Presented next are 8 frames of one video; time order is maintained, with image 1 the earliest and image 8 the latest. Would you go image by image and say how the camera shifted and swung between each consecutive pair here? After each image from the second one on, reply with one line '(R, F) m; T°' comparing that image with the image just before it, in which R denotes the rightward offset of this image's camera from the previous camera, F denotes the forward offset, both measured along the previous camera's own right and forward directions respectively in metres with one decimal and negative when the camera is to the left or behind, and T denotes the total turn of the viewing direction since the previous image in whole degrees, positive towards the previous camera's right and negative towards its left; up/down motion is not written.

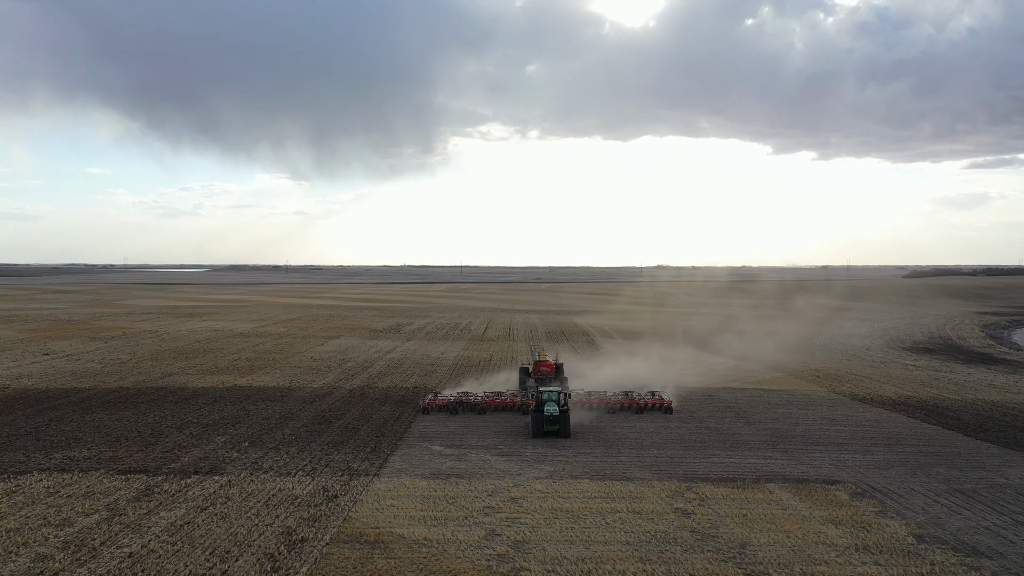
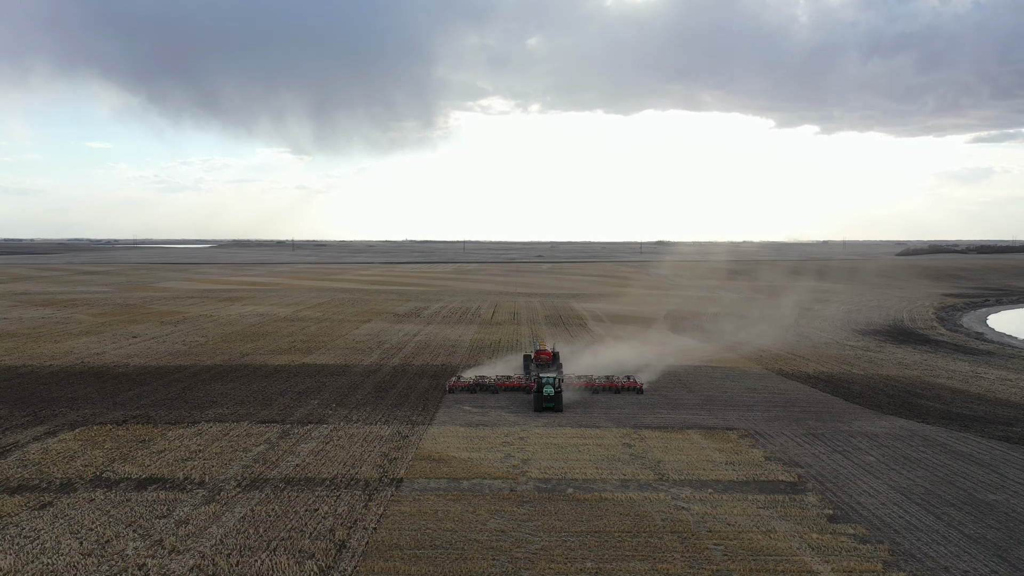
(-0.1, -2.5) m; 0°
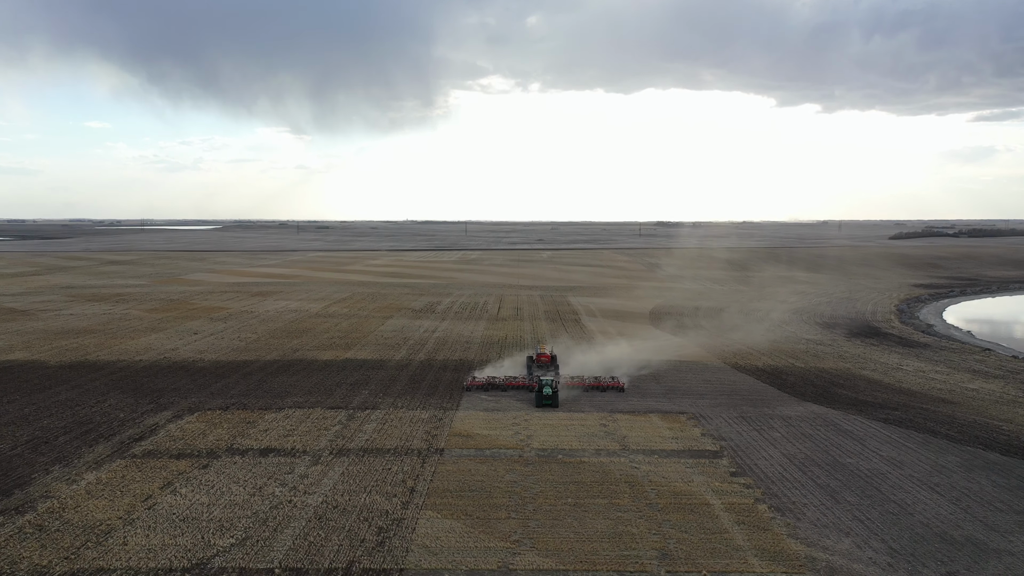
(-0.1, -2.4) m; 0°
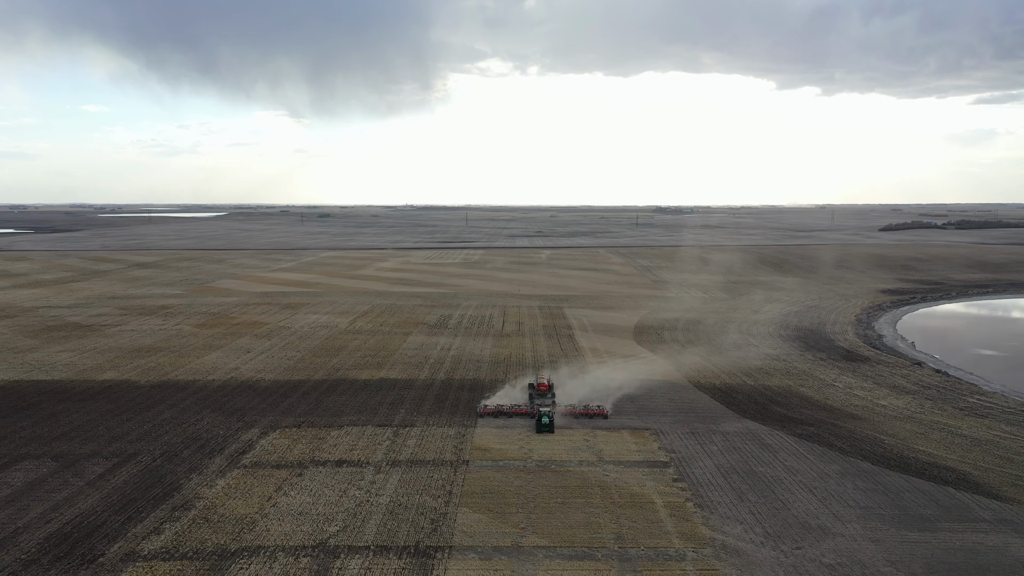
(-0.1, -3.0) m; 0°
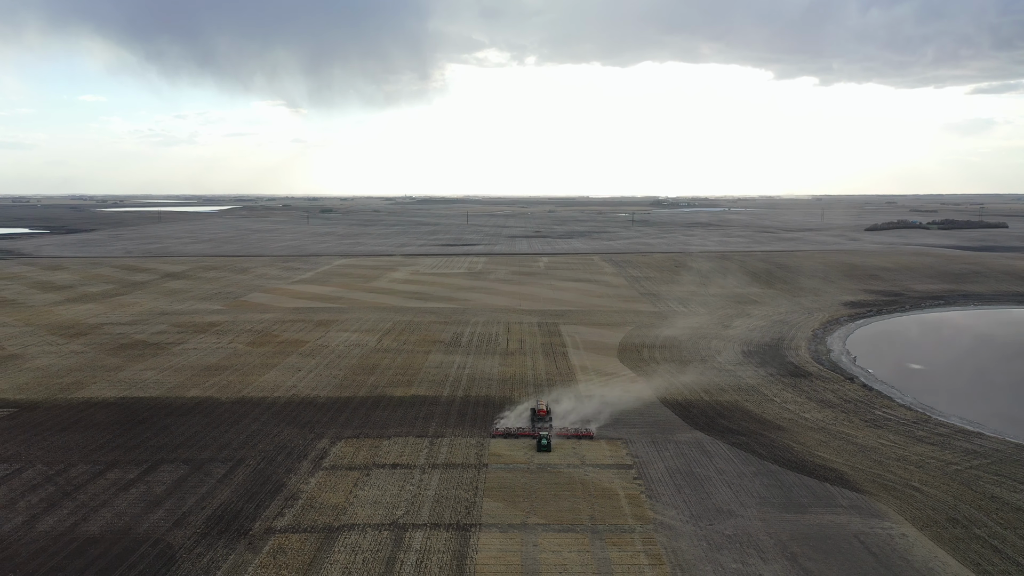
(-0.2, -4.2) m; 0°
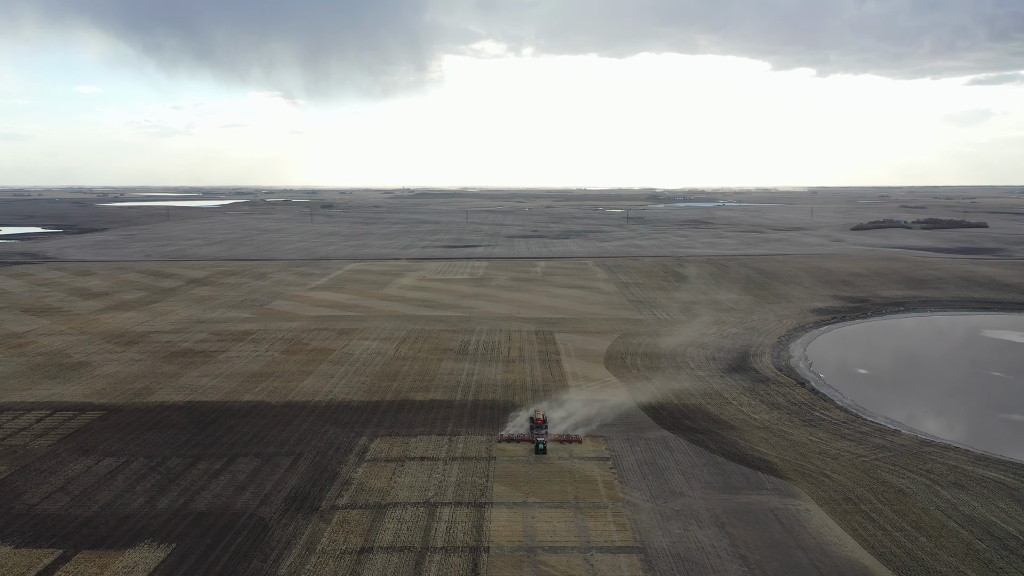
(-0.1, -4.1) m; 0°
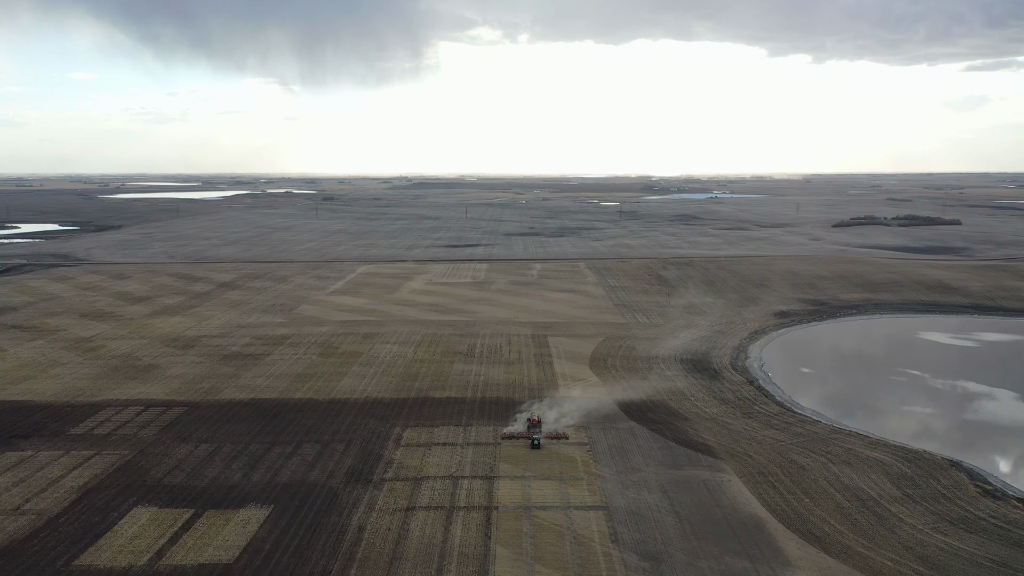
(-0.1, -6.0) m; 0°
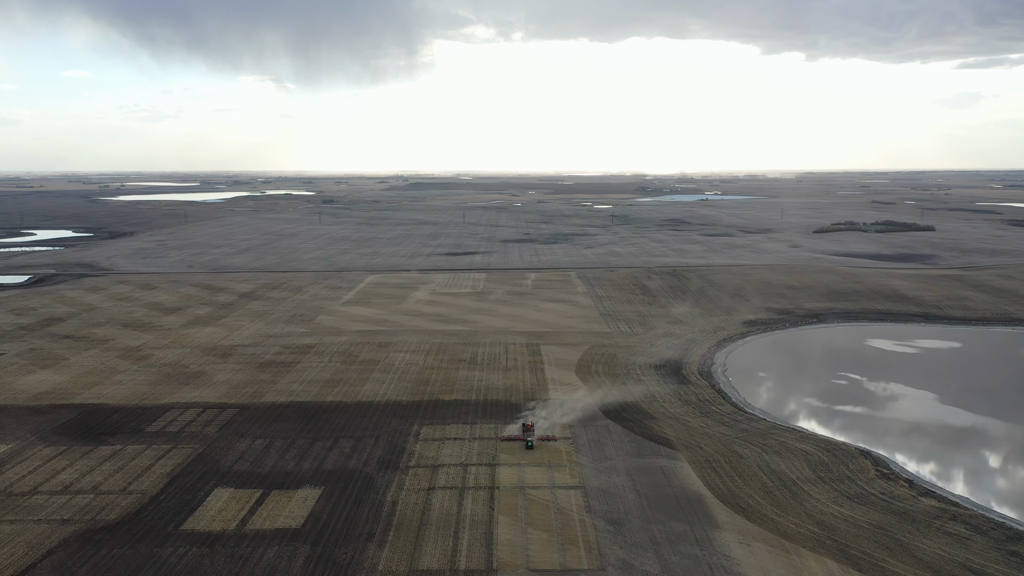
(-0.1, -6.0) m; 0°
